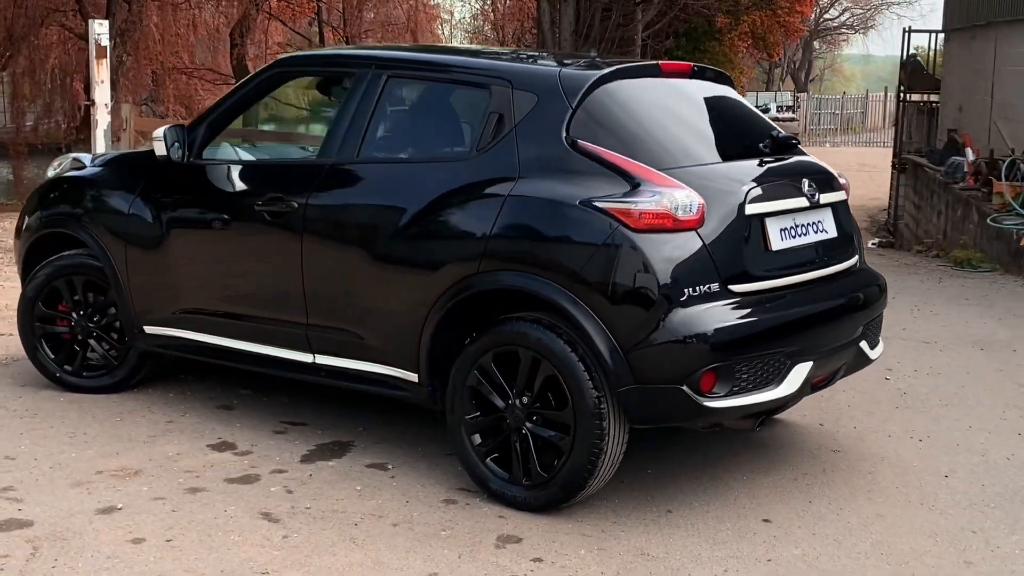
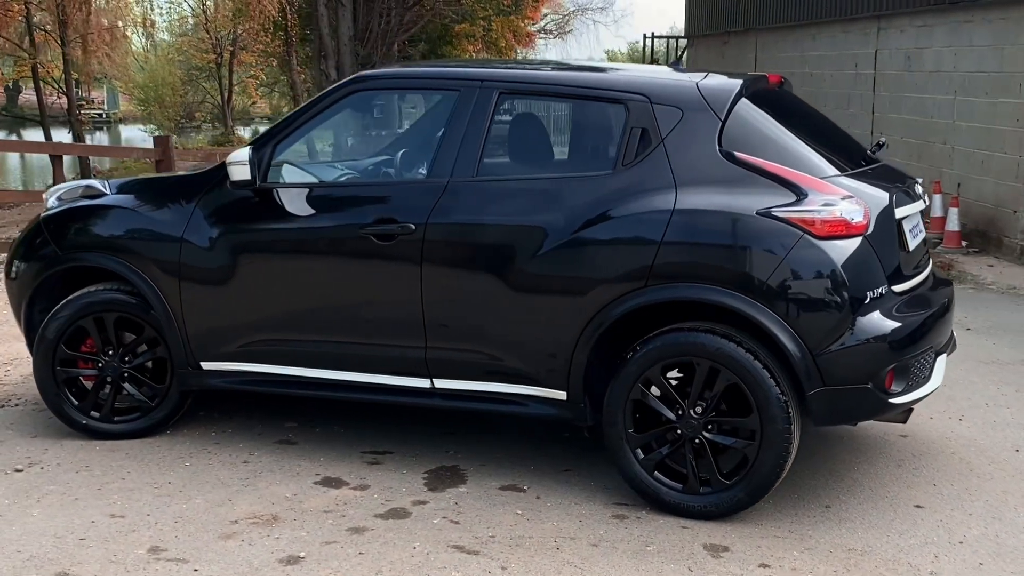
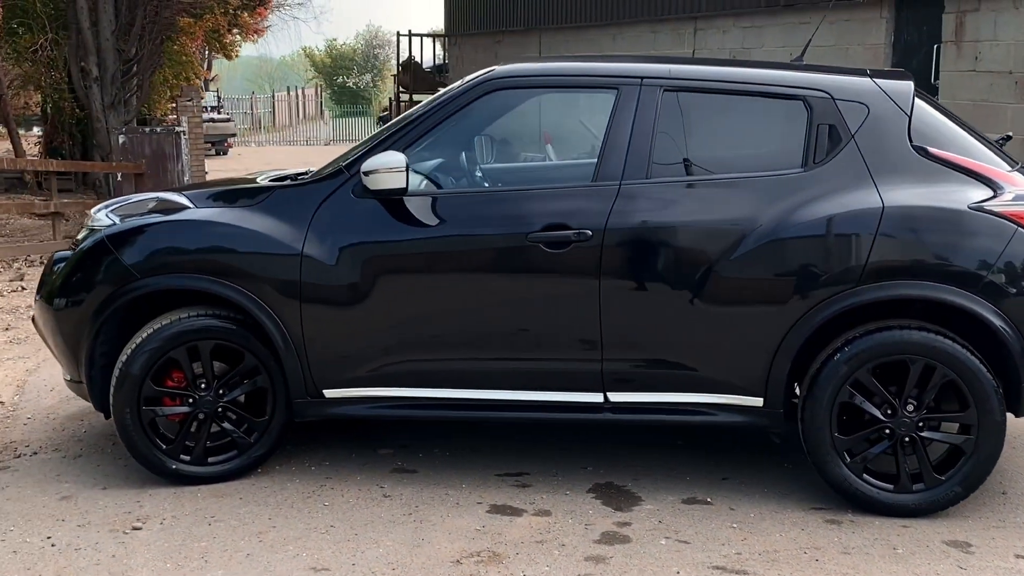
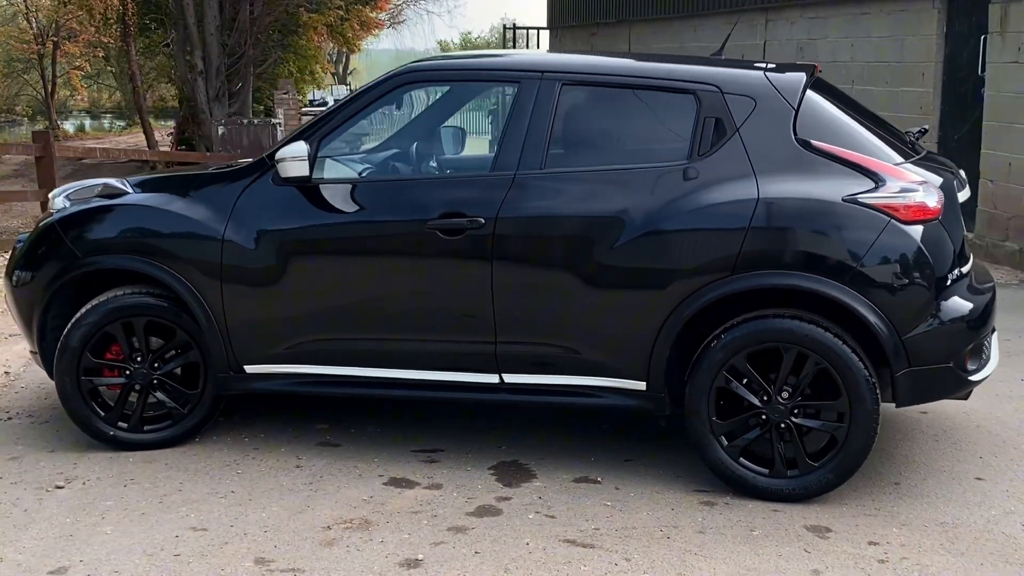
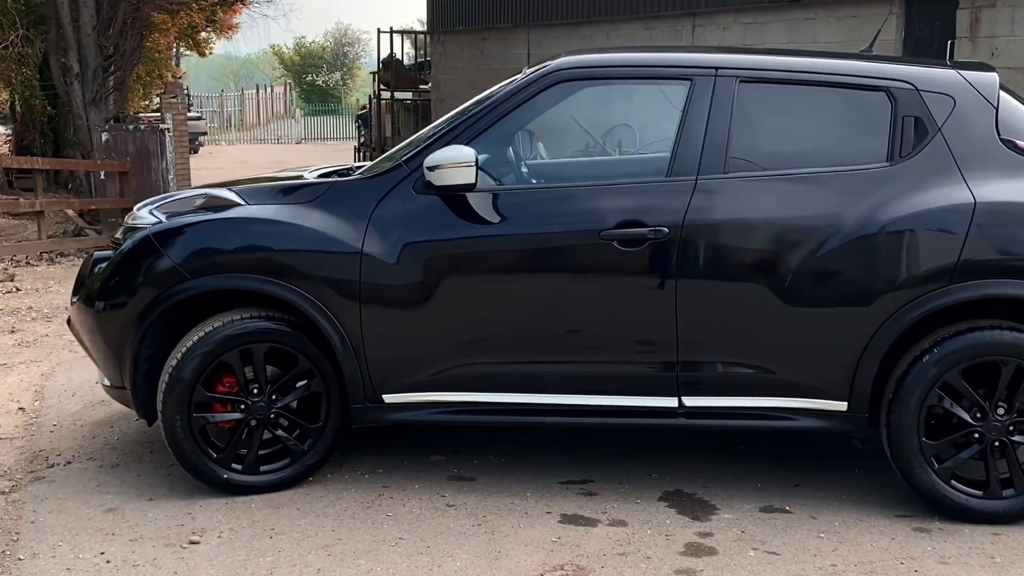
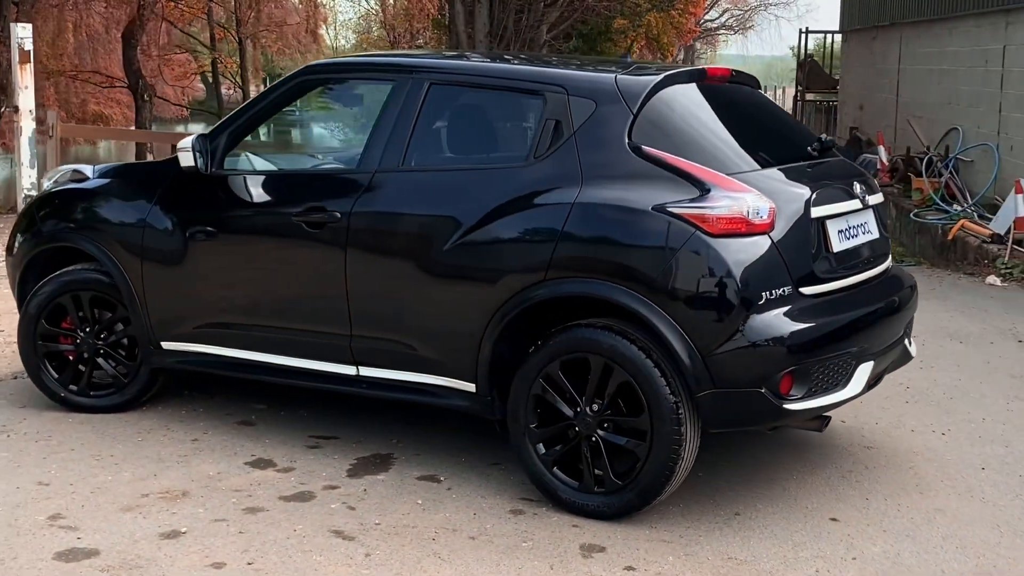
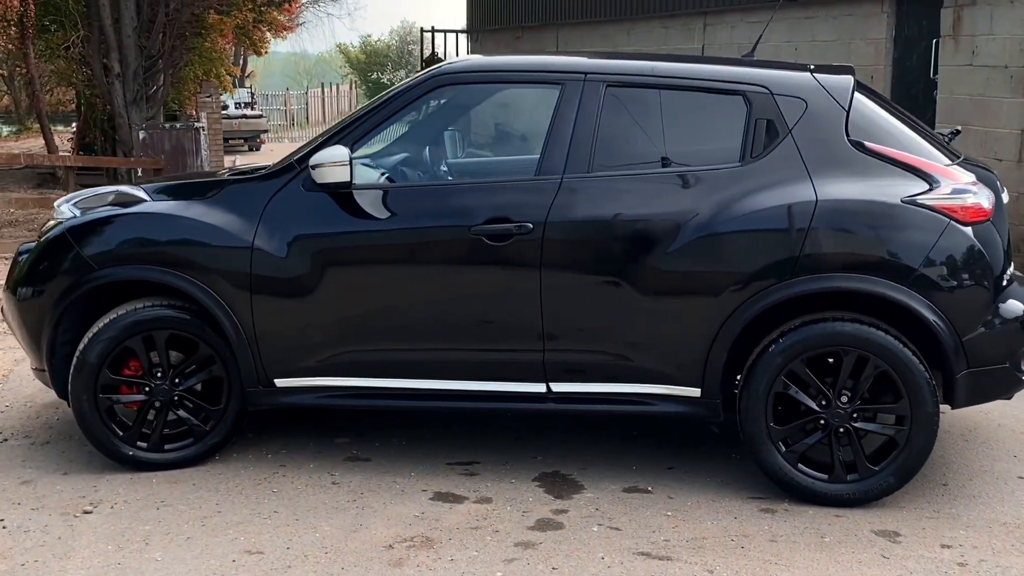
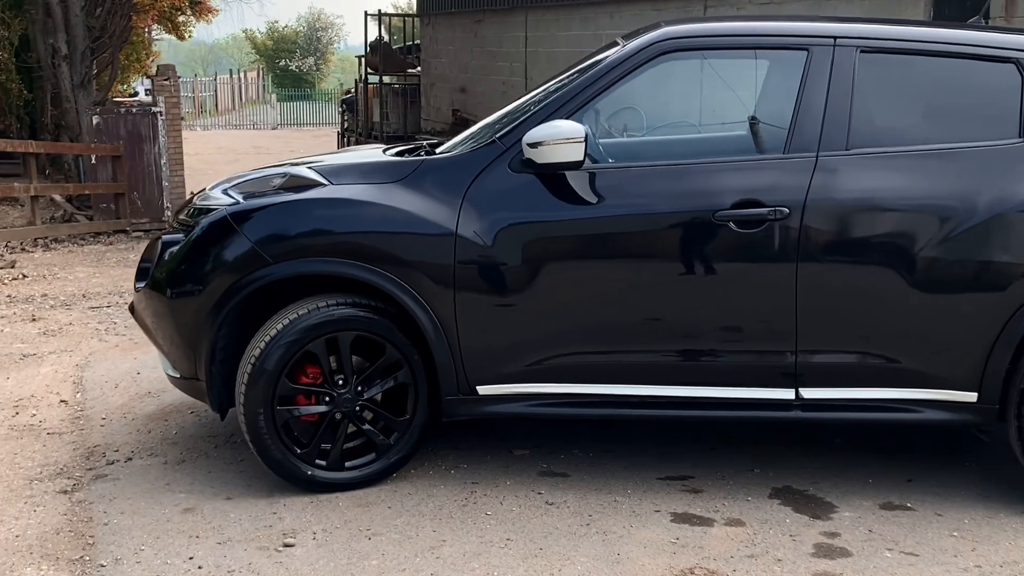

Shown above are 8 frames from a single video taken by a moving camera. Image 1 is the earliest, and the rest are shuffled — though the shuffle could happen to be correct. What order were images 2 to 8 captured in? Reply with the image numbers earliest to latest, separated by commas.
6, 2, 4, 7, 3, 5, 8
